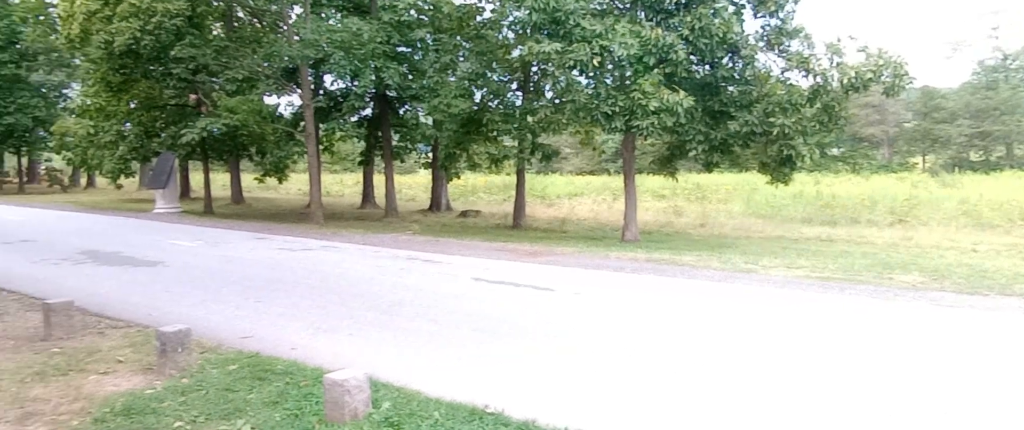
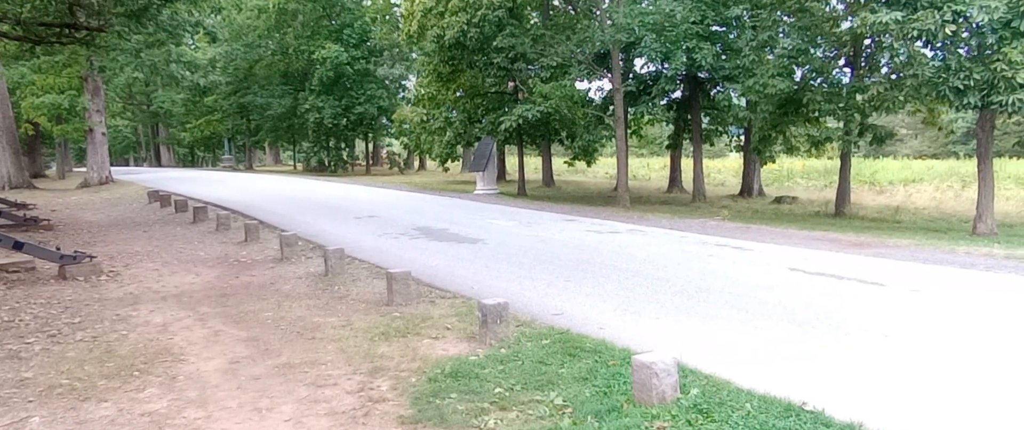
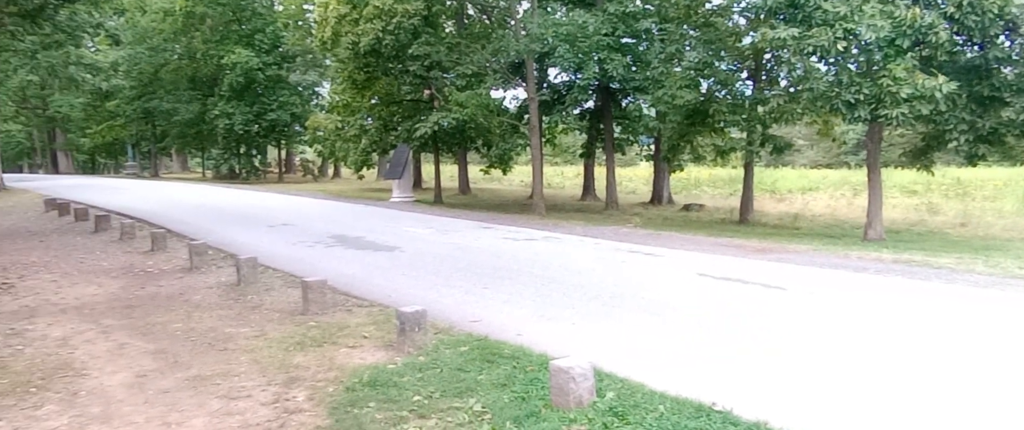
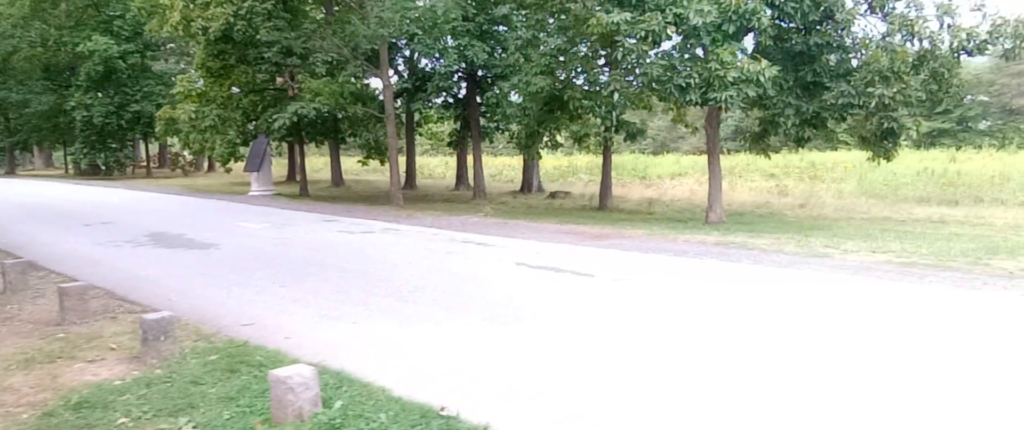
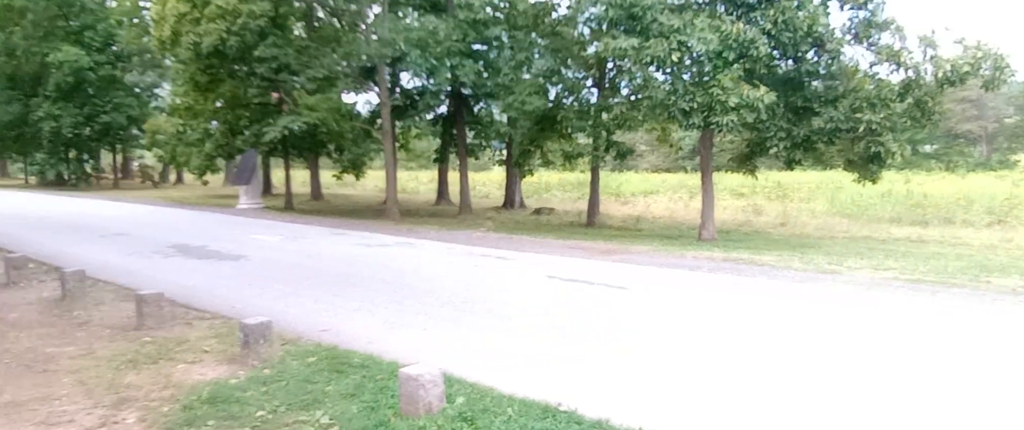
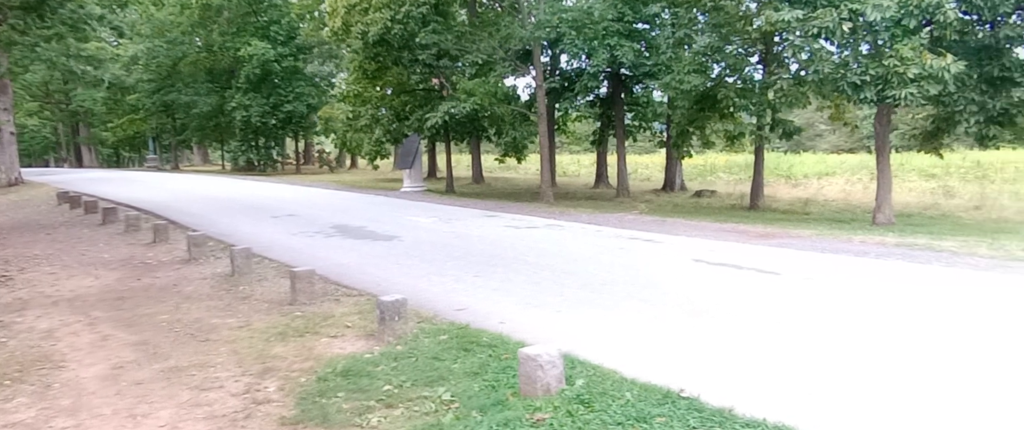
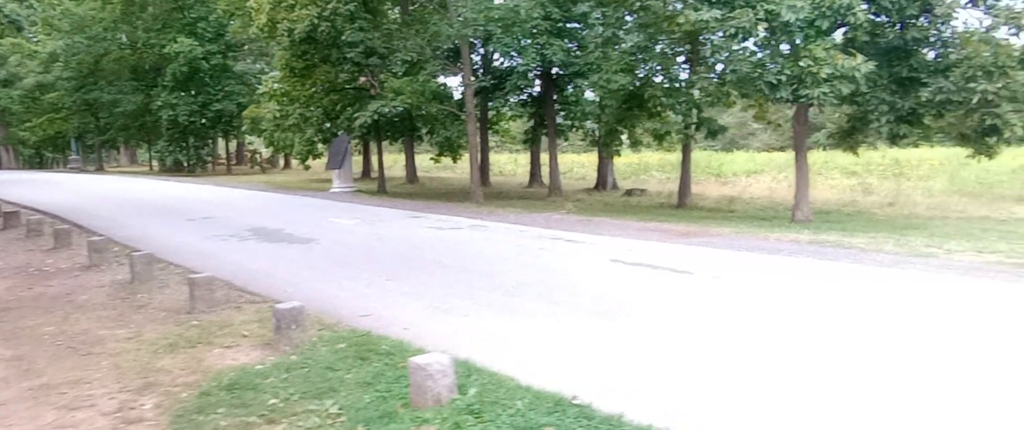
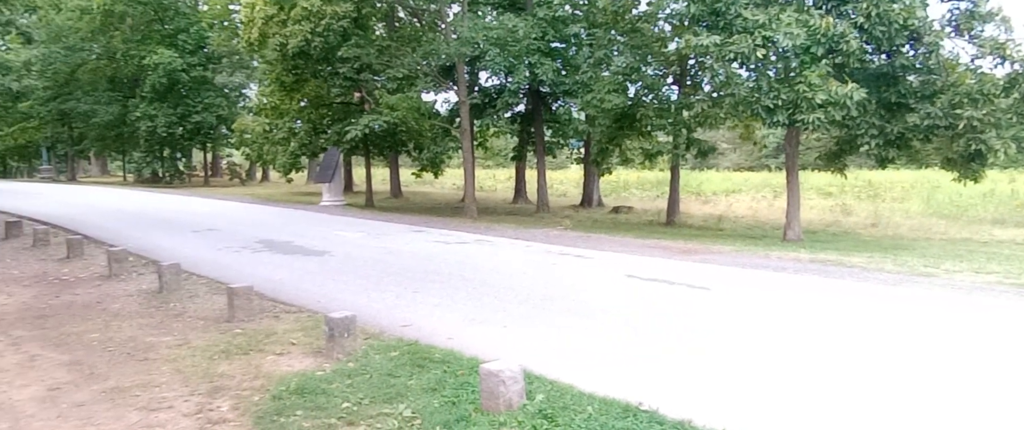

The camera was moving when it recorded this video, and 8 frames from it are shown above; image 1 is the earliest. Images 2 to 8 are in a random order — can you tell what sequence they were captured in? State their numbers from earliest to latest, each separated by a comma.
5, 8, 3, 2, 6, 7, 4
